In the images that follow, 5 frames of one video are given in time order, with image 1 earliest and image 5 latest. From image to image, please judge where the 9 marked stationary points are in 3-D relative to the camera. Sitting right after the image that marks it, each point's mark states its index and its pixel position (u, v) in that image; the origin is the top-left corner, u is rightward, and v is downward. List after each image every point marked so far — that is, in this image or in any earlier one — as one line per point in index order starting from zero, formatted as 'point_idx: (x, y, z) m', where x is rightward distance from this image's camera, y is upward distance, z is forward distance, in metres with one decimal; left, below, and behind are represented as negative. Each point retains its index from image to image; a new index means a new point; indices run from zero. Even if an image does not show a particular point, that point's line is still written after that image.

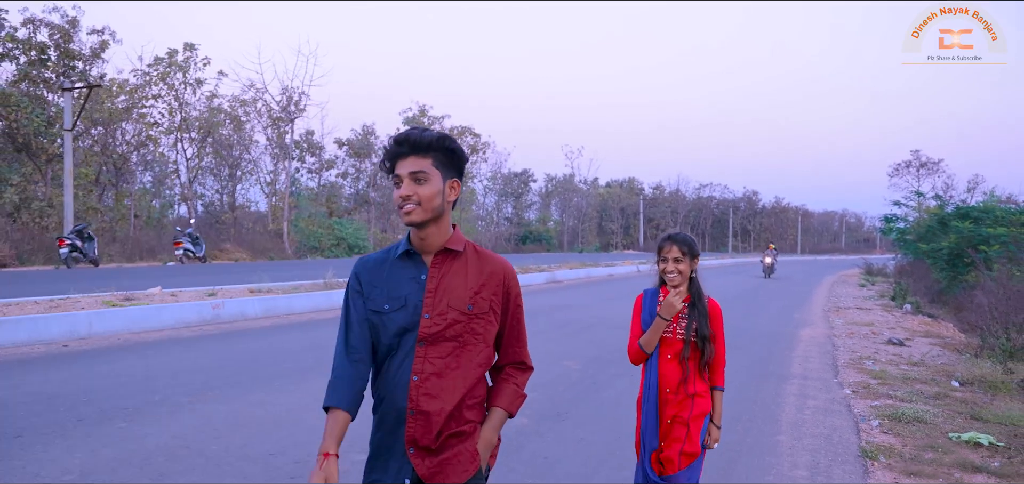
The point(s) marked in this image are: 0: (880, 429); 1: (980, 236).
0: (+3.2, -1.6, +6.5) m
1: (+11.4, +0.2, +18.3) m
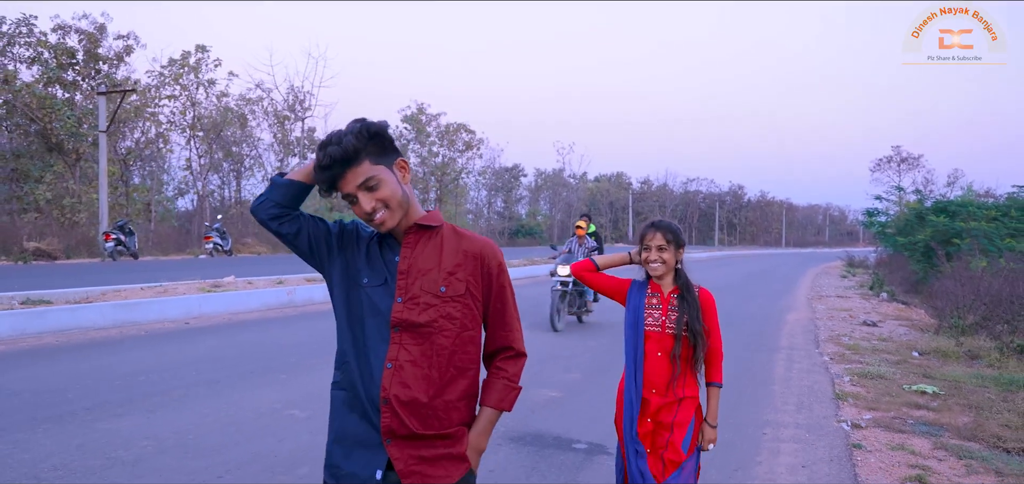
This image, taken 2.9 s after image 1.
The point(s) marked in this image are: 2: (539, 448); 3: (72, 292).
0: (+3.7, -1.6, +8.4) m
1: (+11.8, +0.3, +20.3) m
2: (+0.2, -1.5, +5.5) m
3: (-6.3, -0.7, +10.9) m
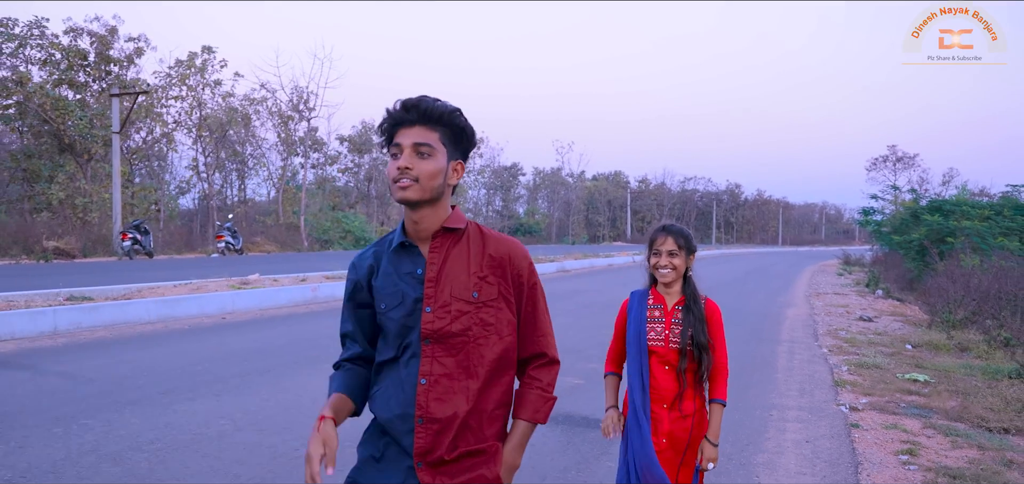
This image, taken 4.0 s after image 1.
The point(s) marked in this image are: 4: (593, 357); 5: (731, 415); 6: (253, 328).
0: (+4.0, -1.5, +9.0) m
1: (+12.0, +0.4, +20.9) m
2: (+0.5, -1.5, +6.1) m
3: (-6.1, -0.7, +11.5) m
4: (+1.0, -1.5, +9.8) m
5: (+2.0, -1.5, +6.8) m
6: (-3.4, -1.1, +10.0) m
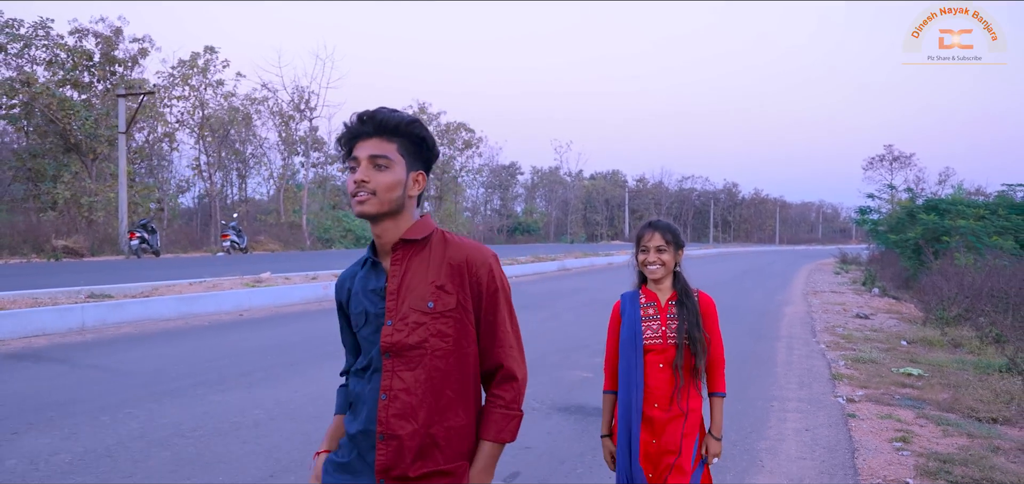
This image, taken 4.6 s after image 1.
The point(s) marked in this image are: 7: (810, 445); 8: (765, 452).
0: (+4.1, -1.5, +9.4) m
1: (+12.1, +0.4, +21.3) m
2: (+0.6, -1.5, +6.5) m
3: (-6.0, -0.7, +11.8) m
4: (+1.2, -1.5, +10.1) m
5: (+2.1, -1.5, +7.1) m
6: (-3.3, -1.1, +10.4) m
7: (+2.3, -1.6, +5.8) m
8: (+1.9, -1.6, +5.7) m
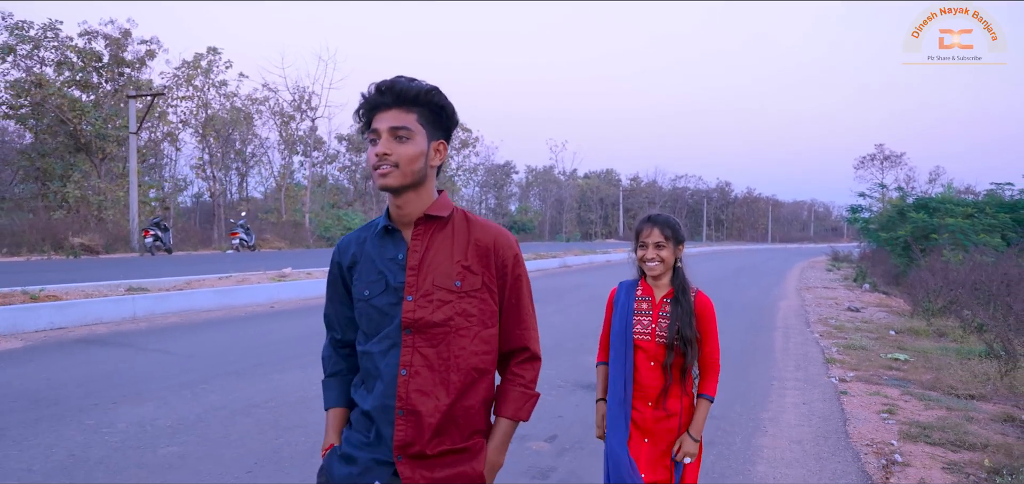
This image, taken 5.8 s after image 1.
0: (+4.4, -1.5, +10.2) m
1: (+12.2, +0.5, +22.2) m
2: (+0.9, -1.4, +7.2) m
3: (-5.7, -0.6, +12.5) m
4: (+1.4, -1.4, +10.9) m
5: (+2.3, -1.5, +7.9) m
6: (-3.1, -1.1, +11.1) m
7: (+2.6, -1.5, +6.6) m
8: (+2.2, -1.5, +6.4) m
